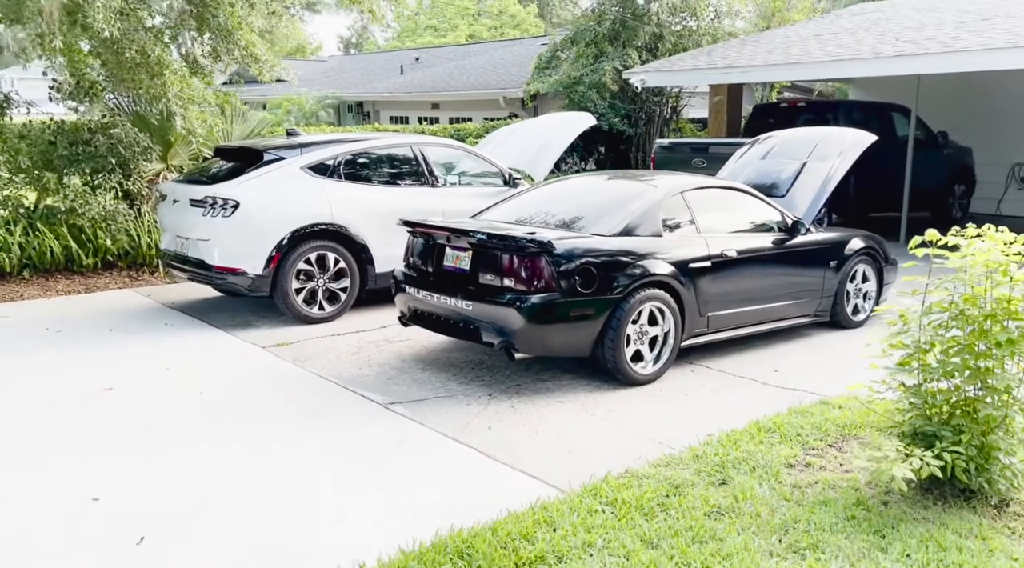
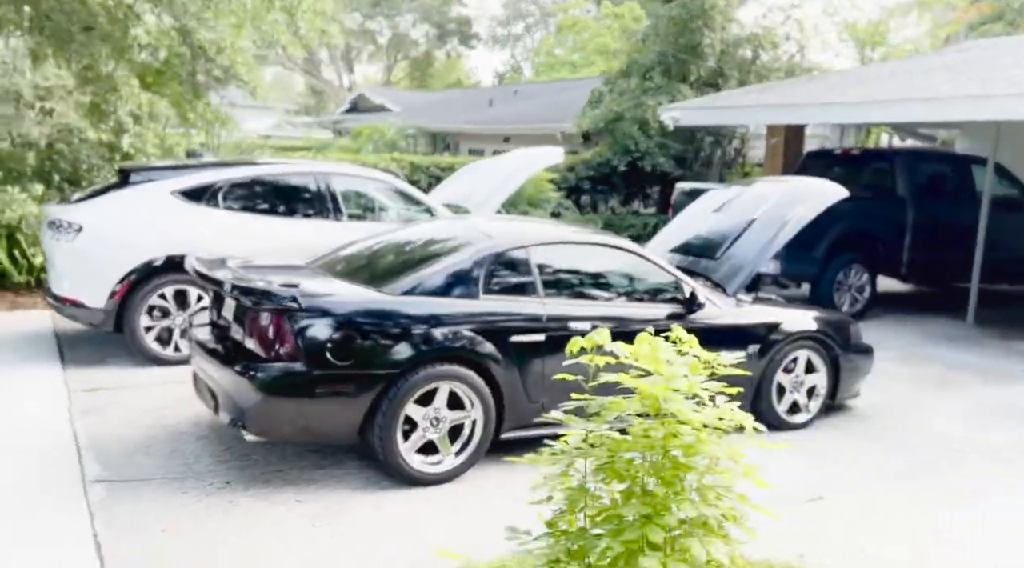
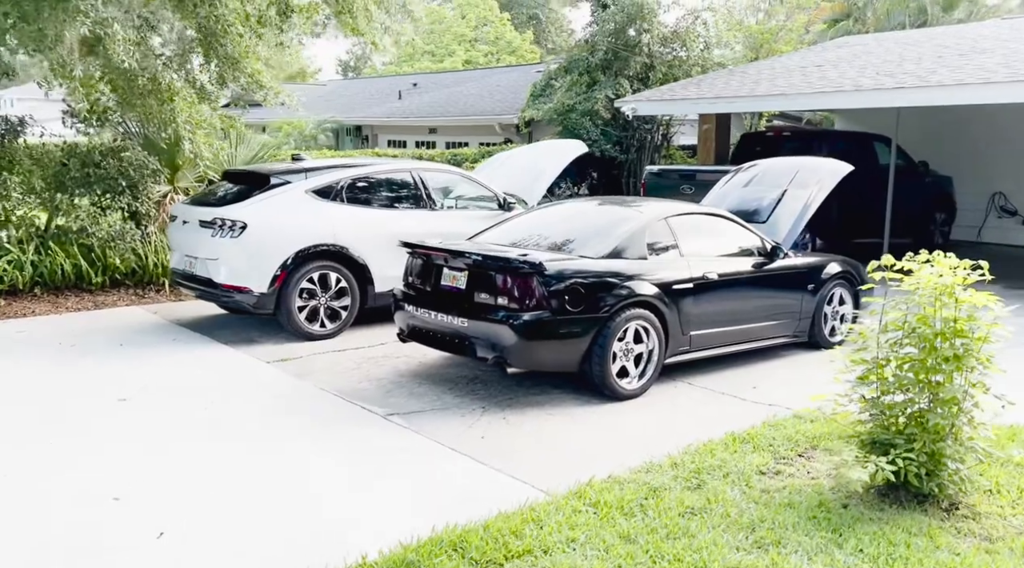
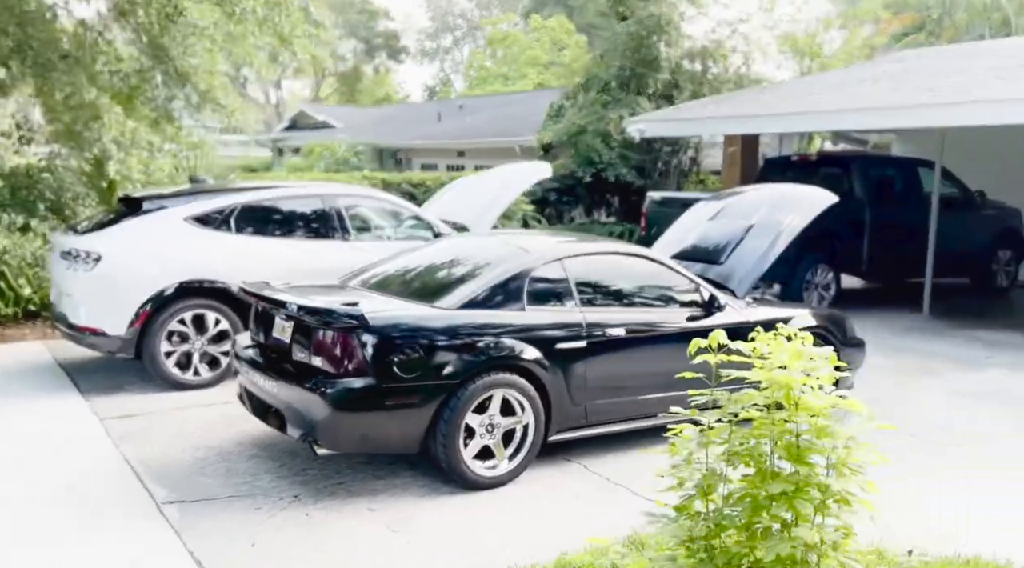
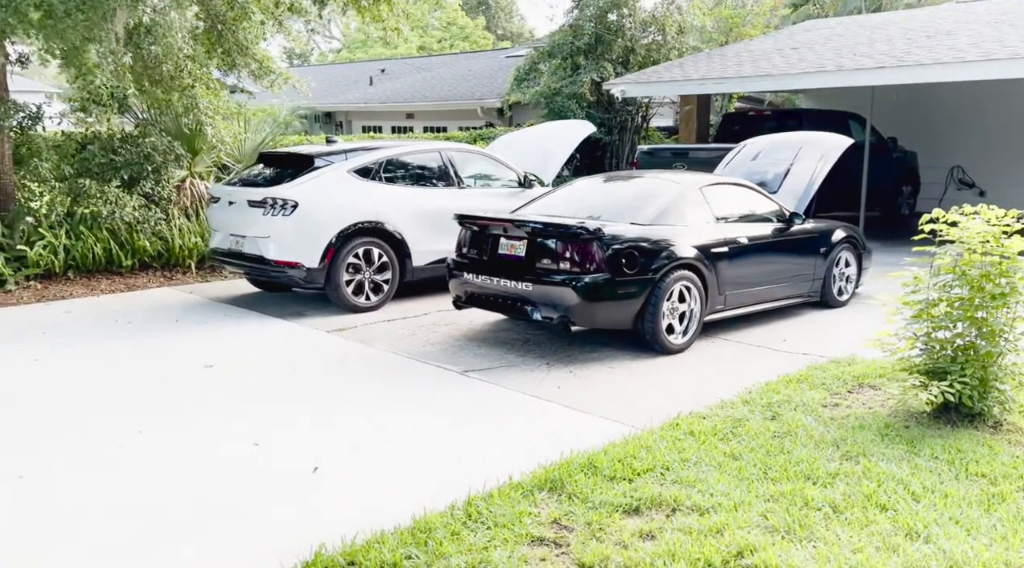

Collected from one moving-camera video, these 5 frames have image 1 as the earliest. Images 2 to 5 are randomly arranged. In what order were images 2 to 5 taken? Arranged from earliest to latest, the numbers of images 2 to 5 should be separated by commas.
5, 3, 4, 2
